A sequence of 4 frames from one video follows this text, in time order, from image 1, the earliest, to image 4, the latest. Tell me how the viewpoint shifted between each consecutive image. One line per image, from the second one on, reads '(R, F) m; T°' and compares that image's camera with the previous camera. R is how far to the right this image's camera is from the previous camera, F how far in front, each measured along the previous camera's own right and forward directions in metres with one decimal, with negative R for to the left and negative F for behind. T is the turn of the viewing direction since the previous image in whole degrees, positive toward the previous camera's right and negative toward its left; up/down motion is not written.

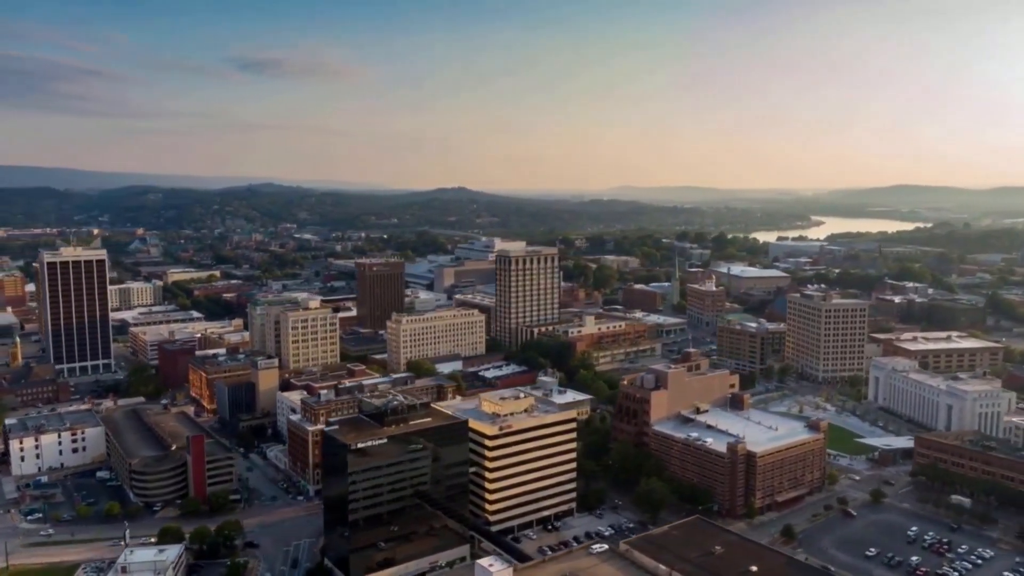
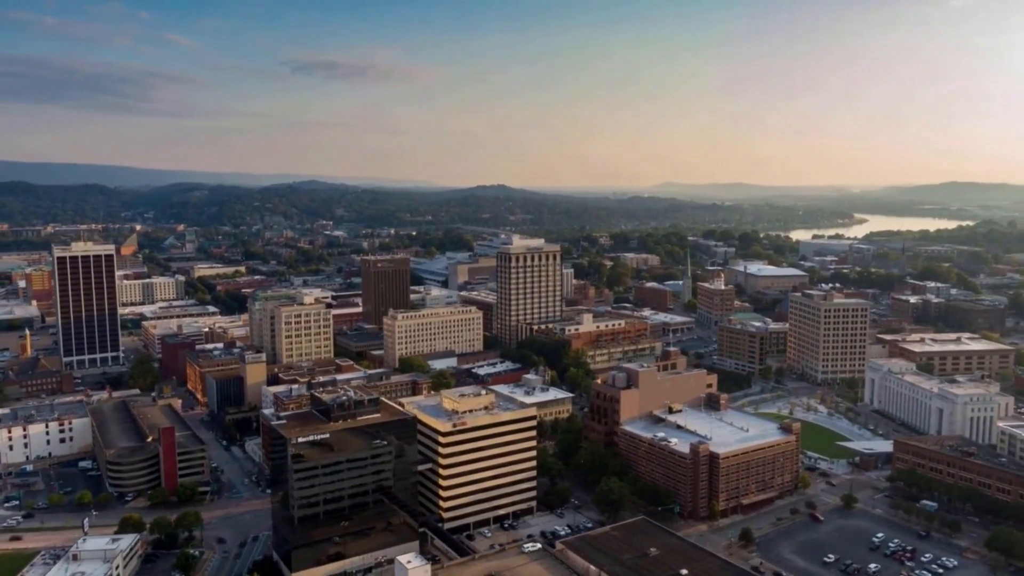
(+3.6, +0.2) m; -3°
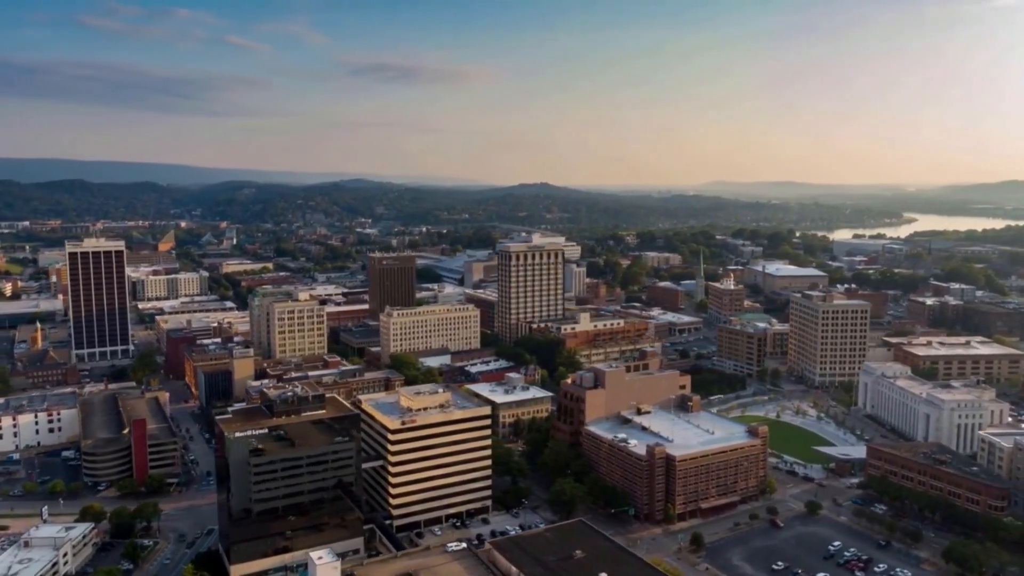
(+4.0, +0.3) m; -3°
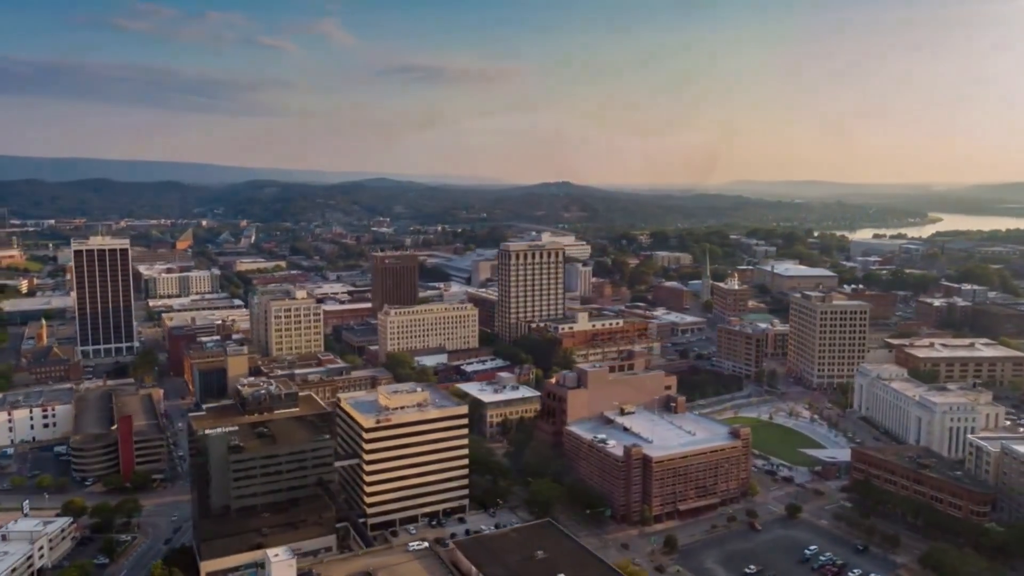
(+2.0, +0.1) m; -2°
